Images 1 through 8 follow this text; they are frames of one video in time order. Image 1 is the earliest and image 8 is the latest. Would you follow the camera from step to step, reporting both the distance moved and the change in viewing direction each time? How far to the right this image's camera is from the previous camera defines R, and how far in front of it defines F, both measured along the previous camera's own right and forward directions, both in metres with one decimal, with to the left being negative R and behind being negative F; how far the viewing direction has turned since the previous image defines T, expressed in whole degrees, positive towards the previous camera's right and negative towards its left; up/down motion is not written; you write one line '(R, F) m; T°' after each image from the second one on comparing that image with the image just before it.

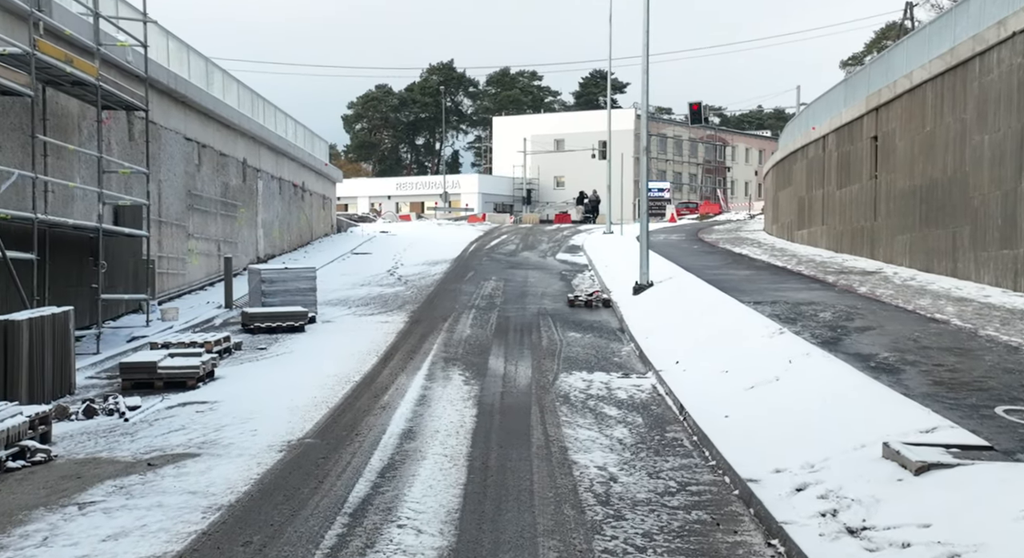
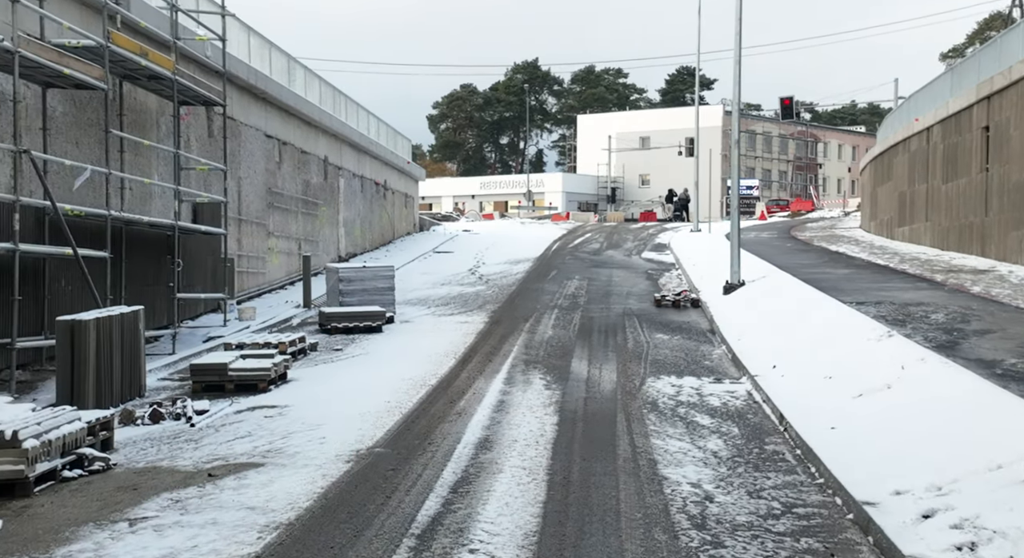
(0.0, +0.8) m; -5°
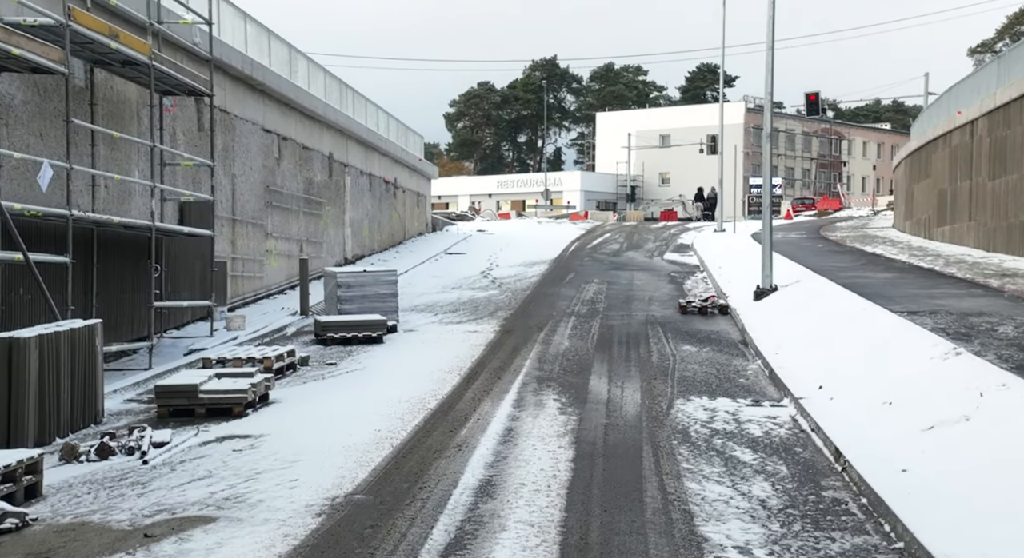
(+0.1, +1.6) m; -1°
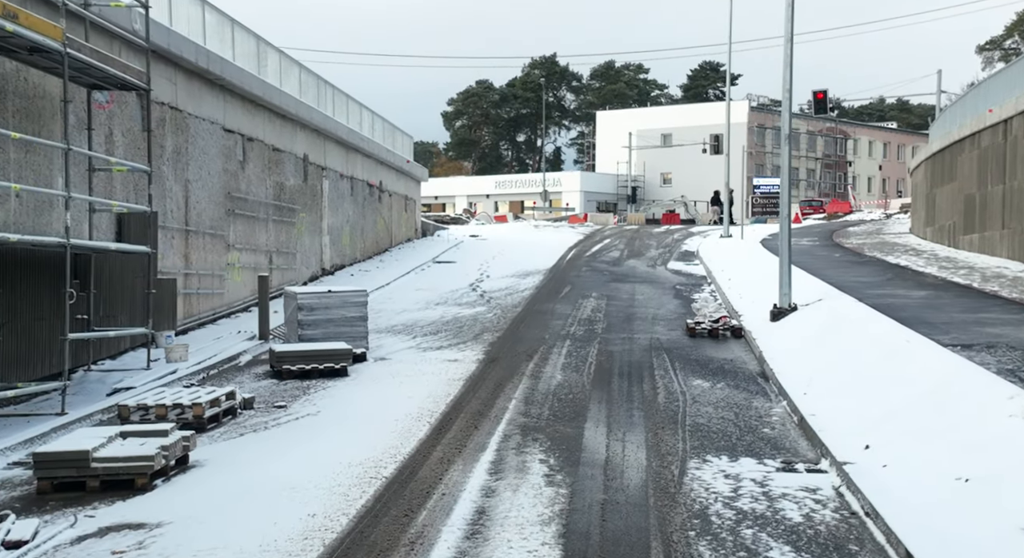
(+0.2, +2.3) m; 0°
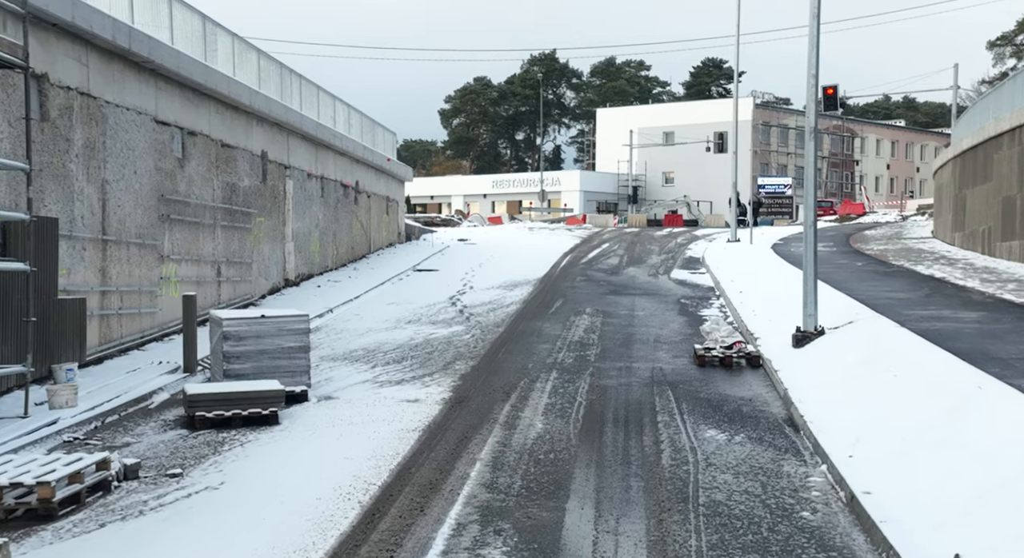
(+0.4, +2.9) m; 0°
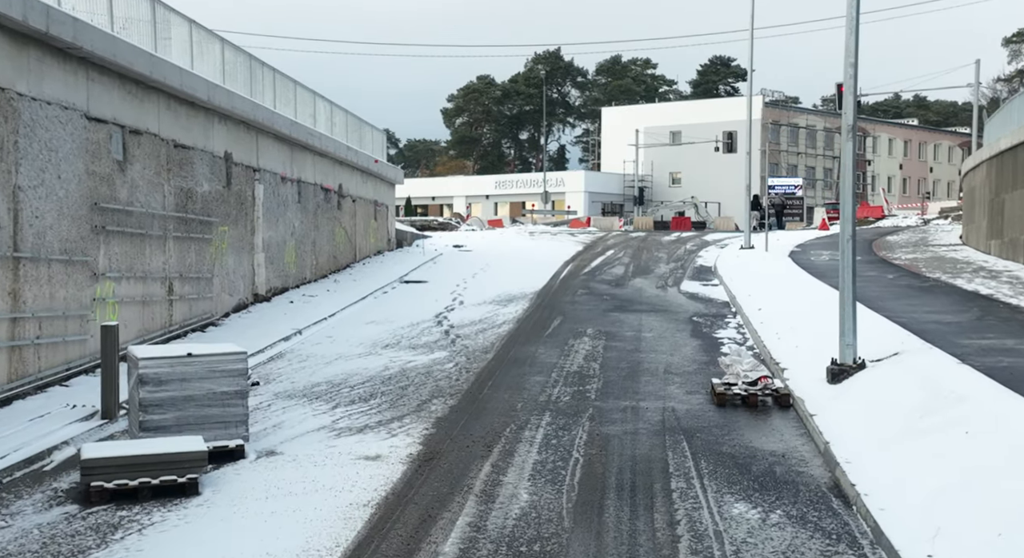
(+0.3, +2.4) m; 0°
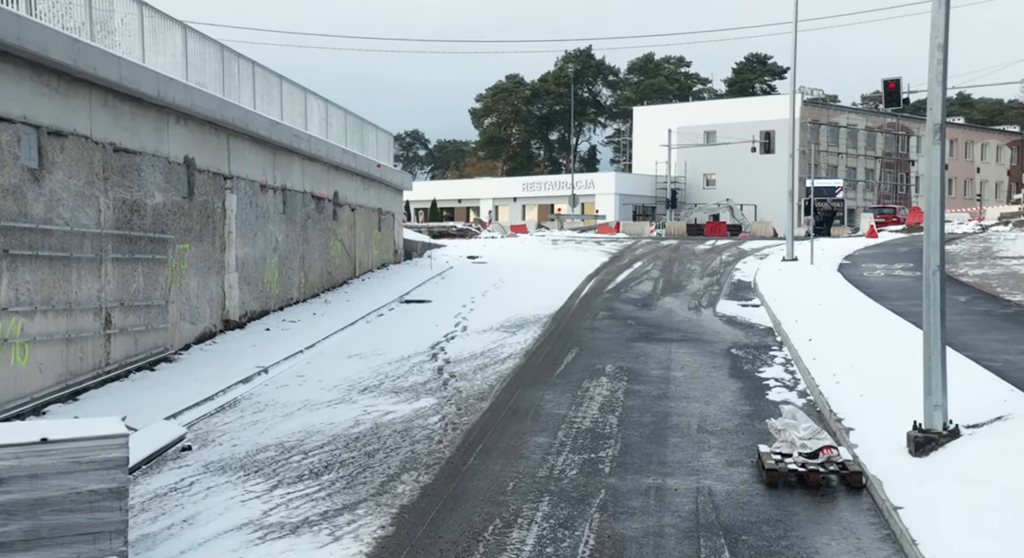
(+0.4, +3.0) m; -2°
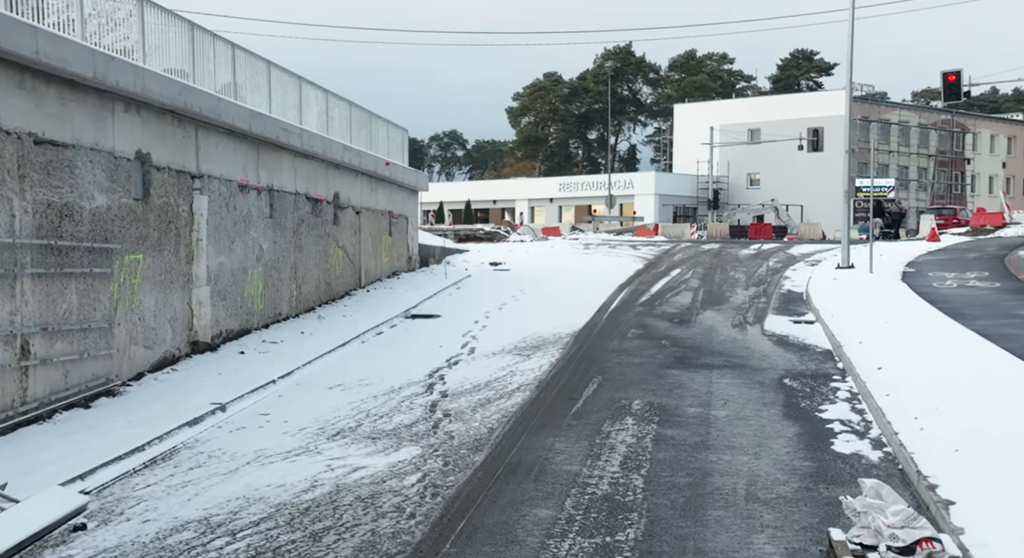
(+0.4, +2.8) m; -2°
